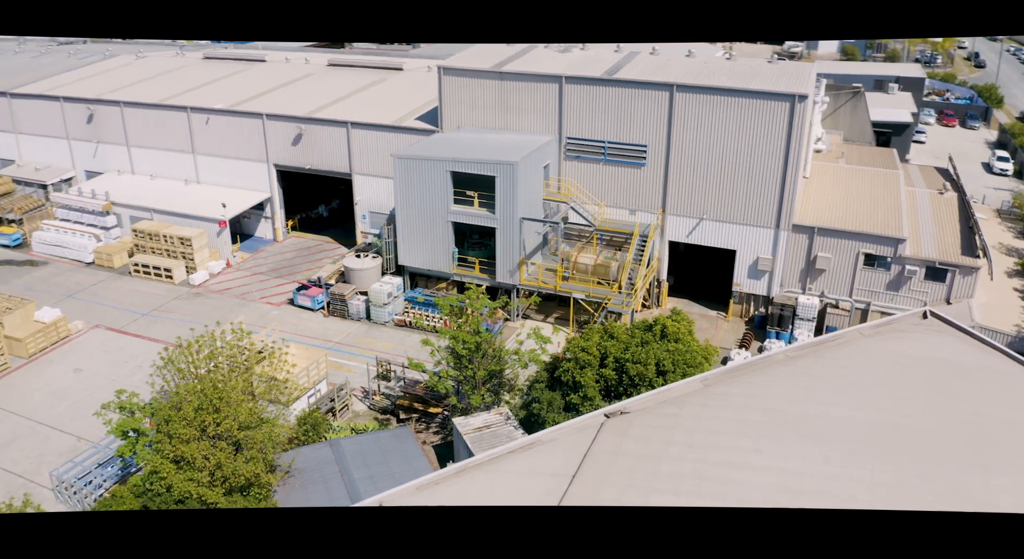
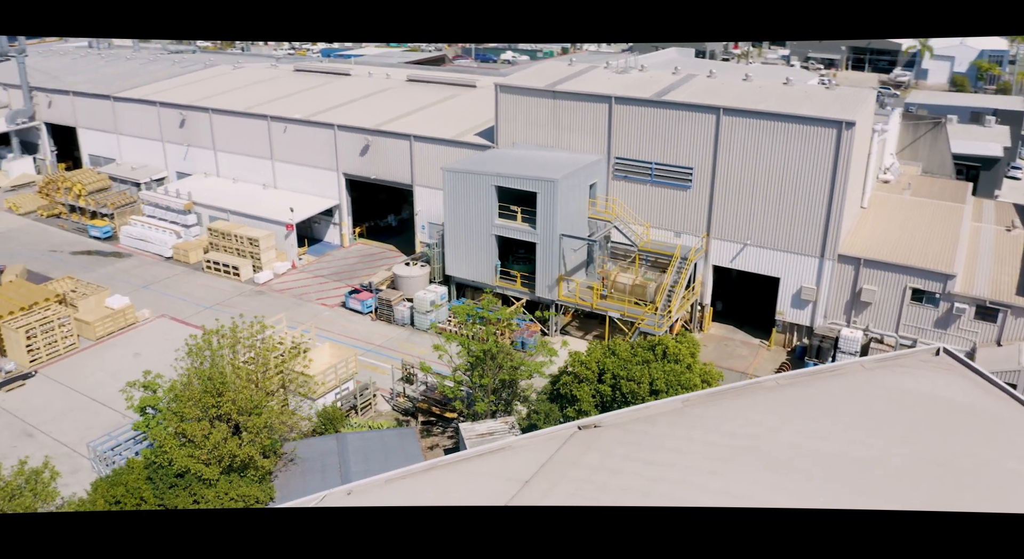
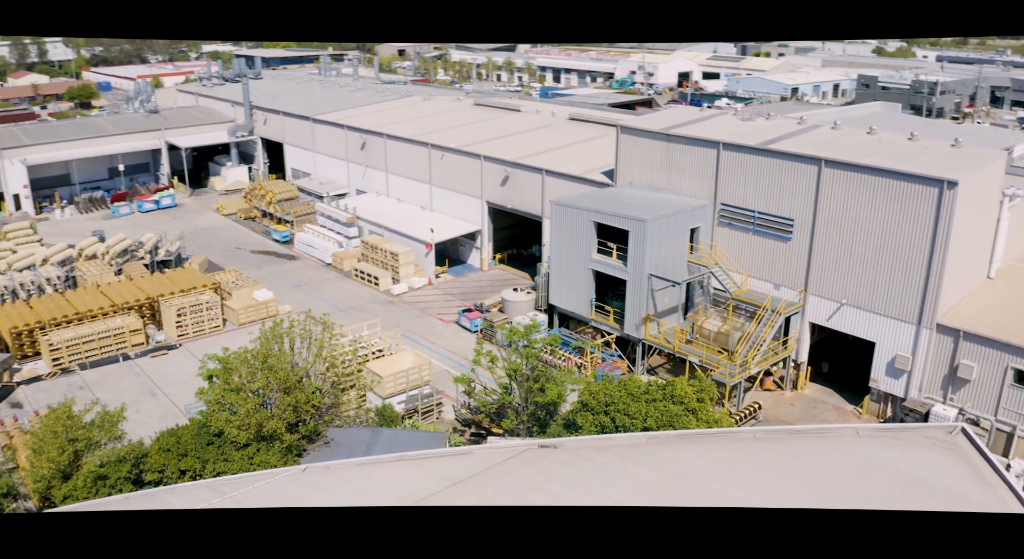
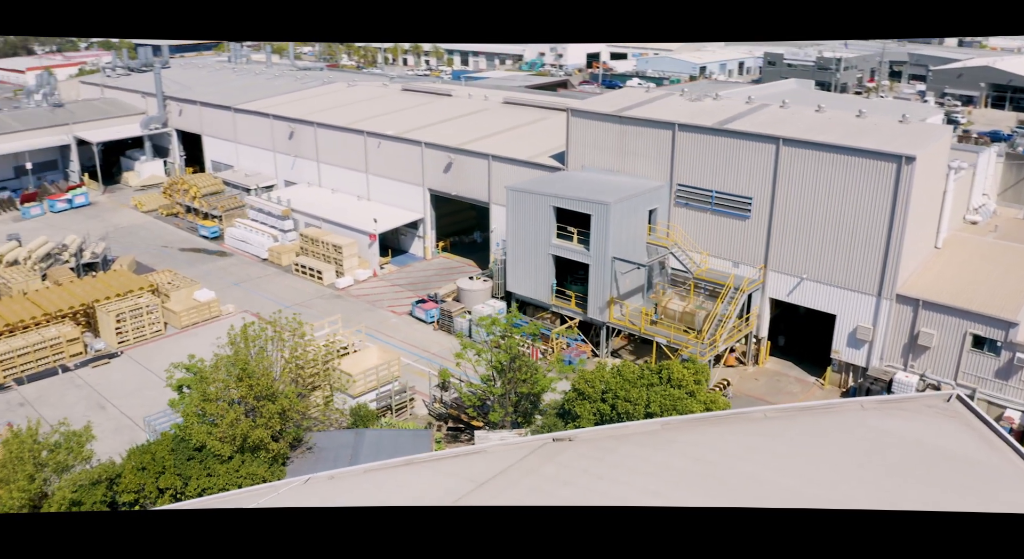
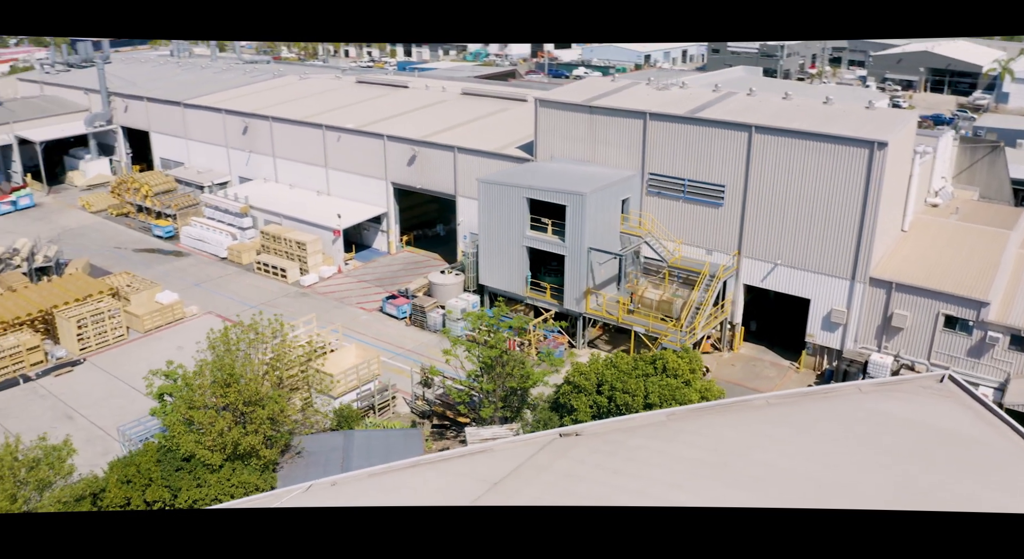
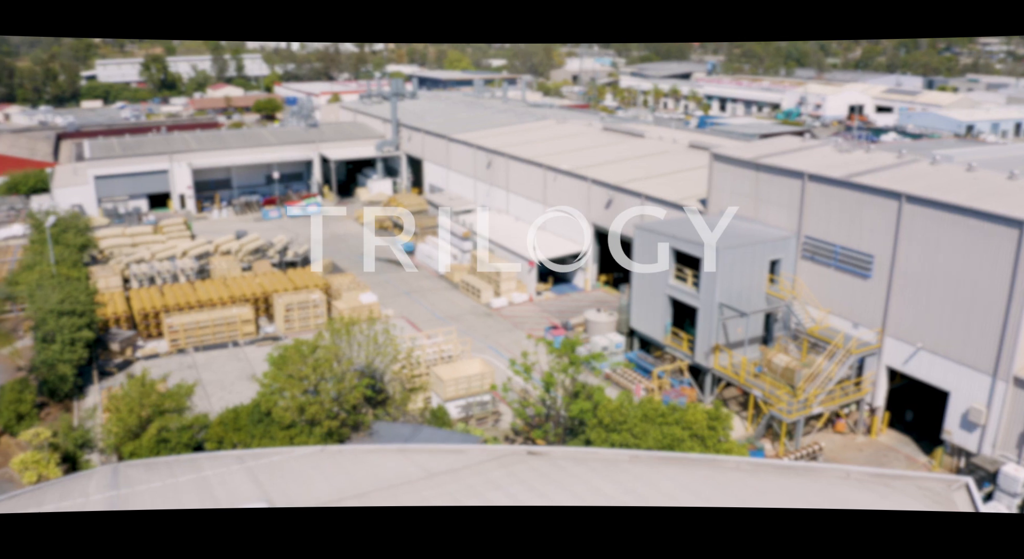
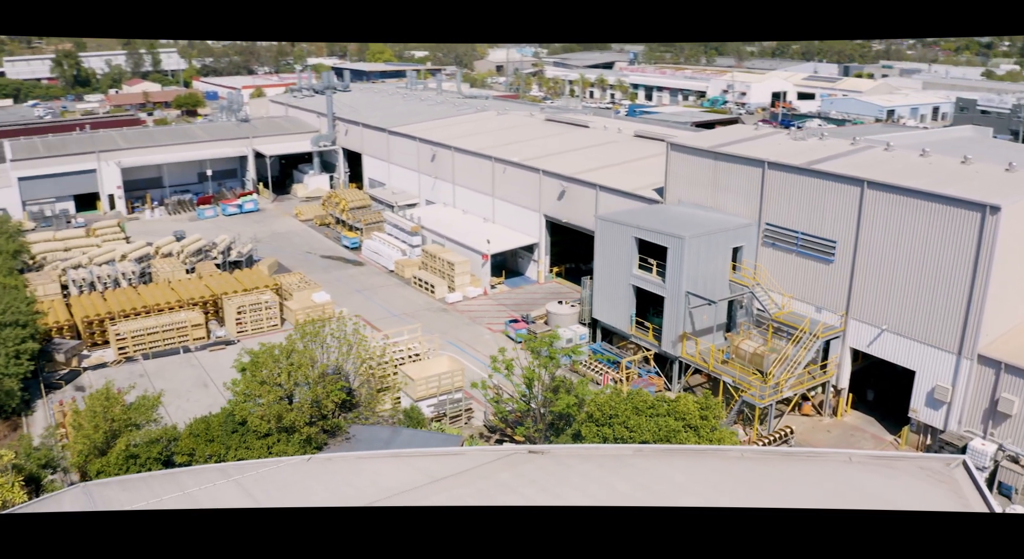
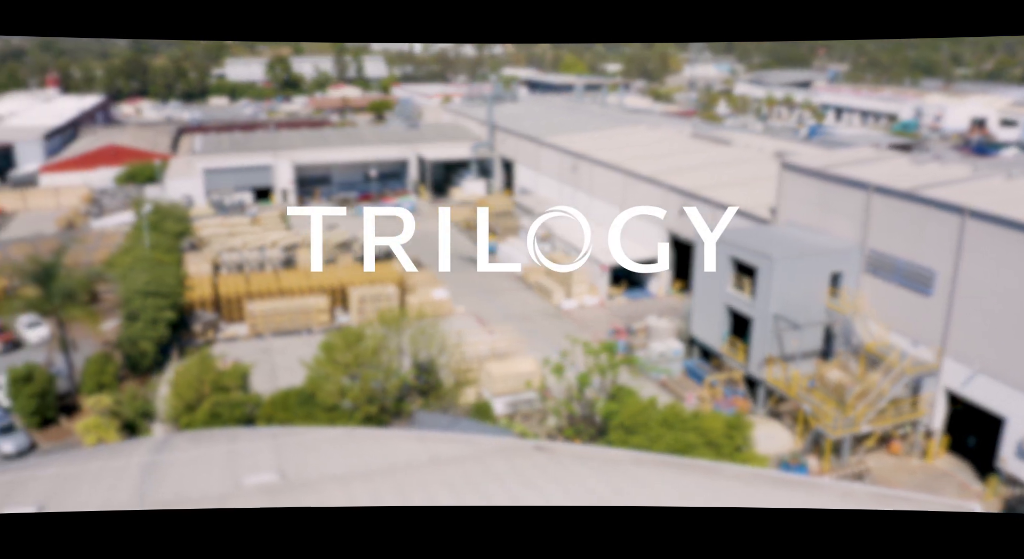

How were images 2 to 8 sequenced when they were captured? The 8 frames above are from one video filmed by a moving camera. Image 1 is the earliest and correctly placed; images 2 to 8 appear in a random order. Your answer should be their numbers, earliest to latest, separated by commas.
2, 5, 4, 3, 7, 6, 8
